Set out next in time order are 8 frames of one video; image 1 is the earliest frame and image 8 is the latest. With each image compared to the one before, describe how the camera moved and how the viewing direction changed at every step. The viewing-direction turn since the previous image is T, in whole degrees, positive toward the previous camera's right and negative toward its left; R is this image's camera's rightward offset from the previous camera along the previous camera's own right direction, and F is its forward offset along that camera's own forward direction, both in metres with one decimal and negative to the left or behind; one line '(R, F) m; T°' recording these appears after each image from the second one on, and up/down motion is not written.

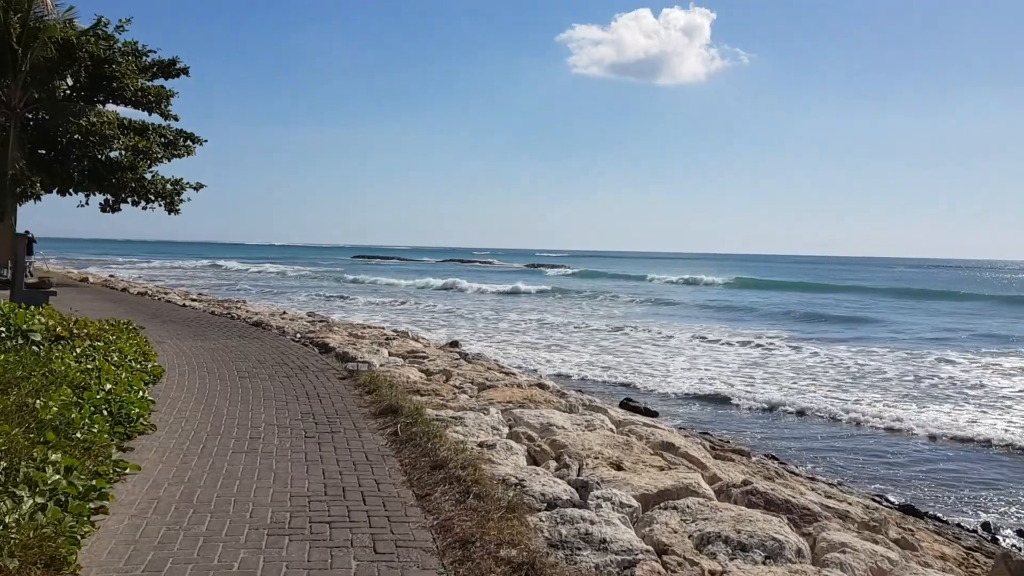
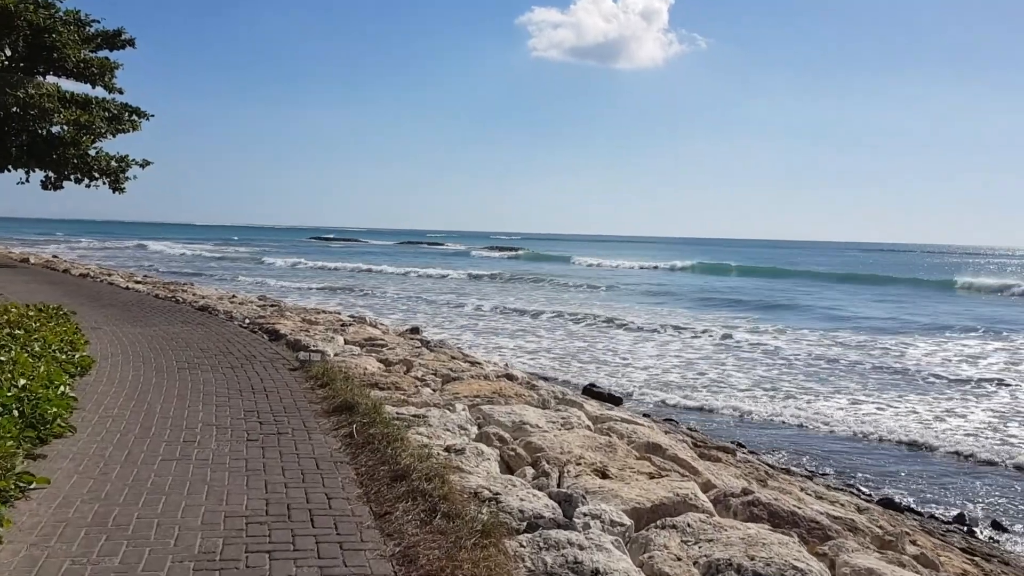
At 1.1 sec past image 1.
(-0.1, +0.6) m; +3°
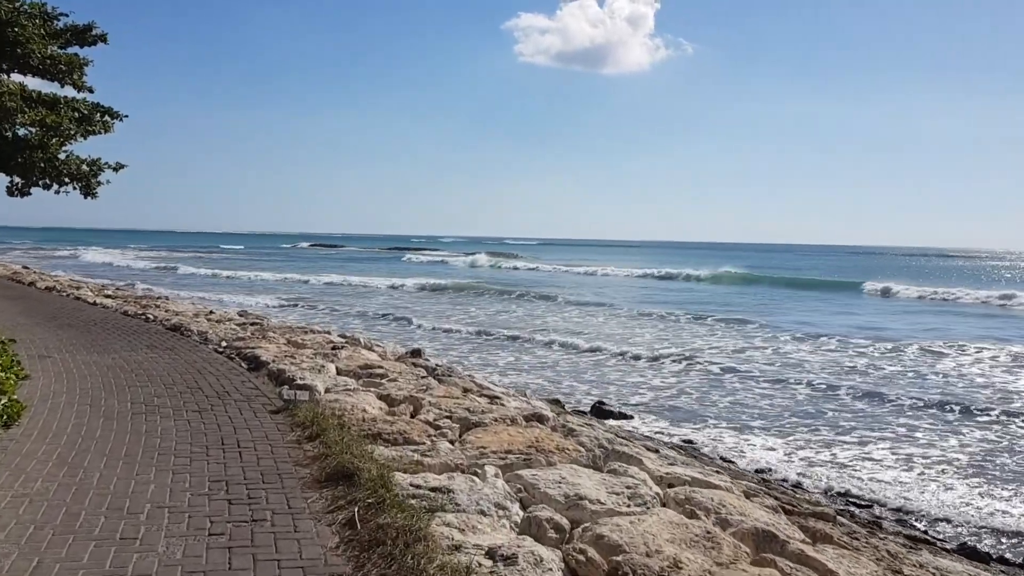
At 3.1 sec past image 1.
(-0.3, +1.3) m; +1°
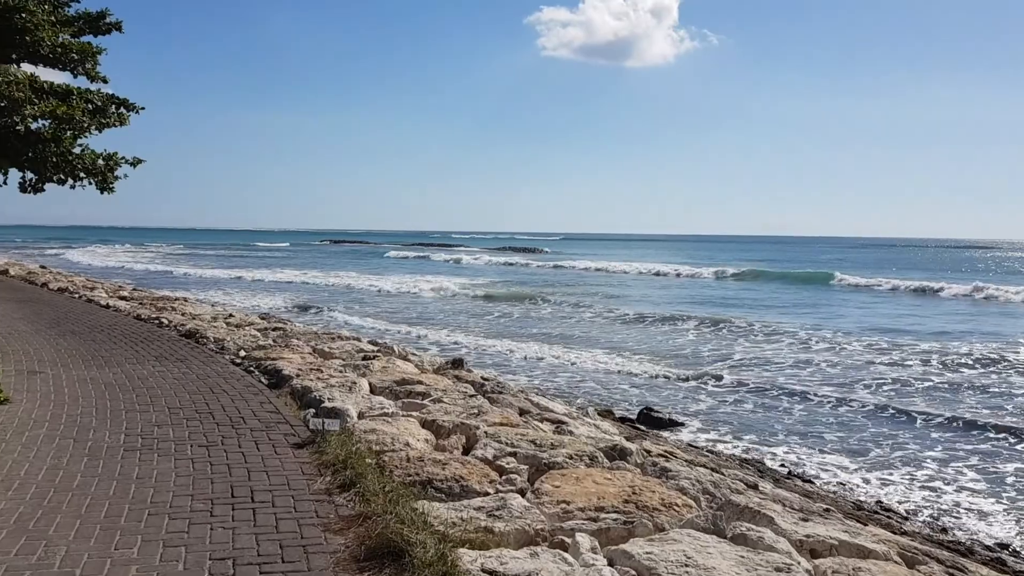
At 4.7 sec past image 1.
(-0.3, +1.1) m; -1°
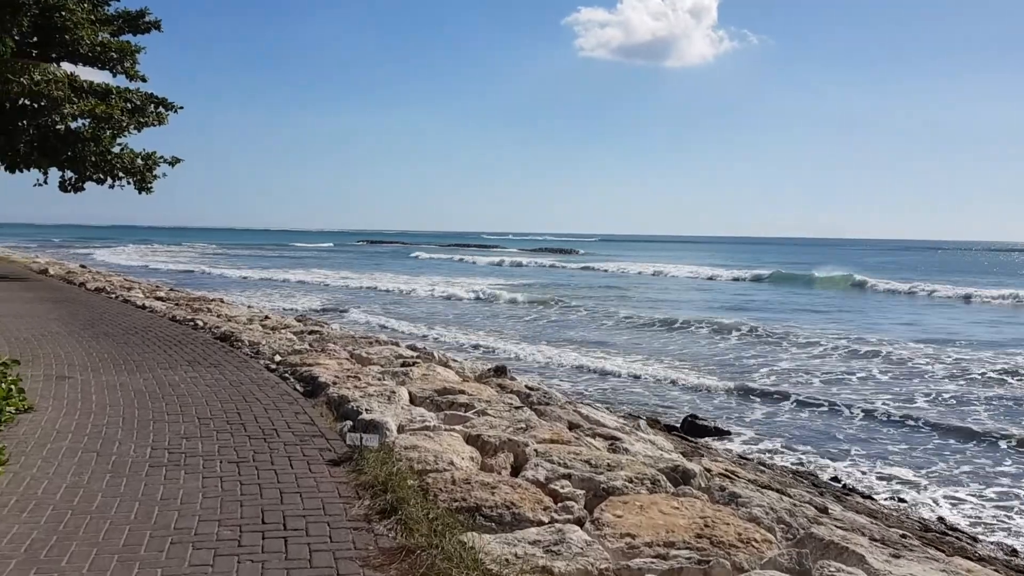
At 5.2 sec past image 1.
(-0.1, +0.4) m; -2°
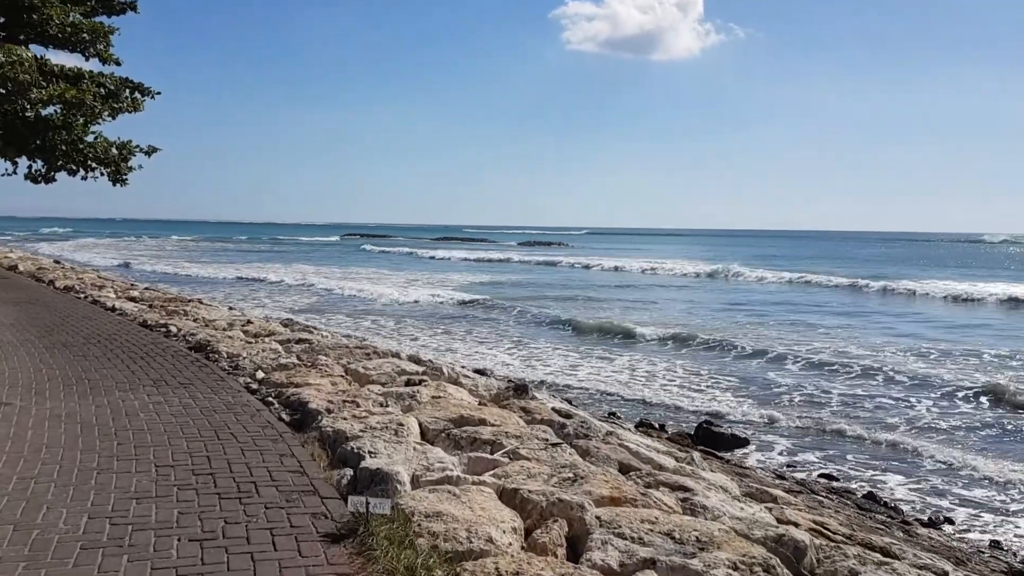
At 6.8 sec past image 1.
(-0.2, +1.1) m; +1°
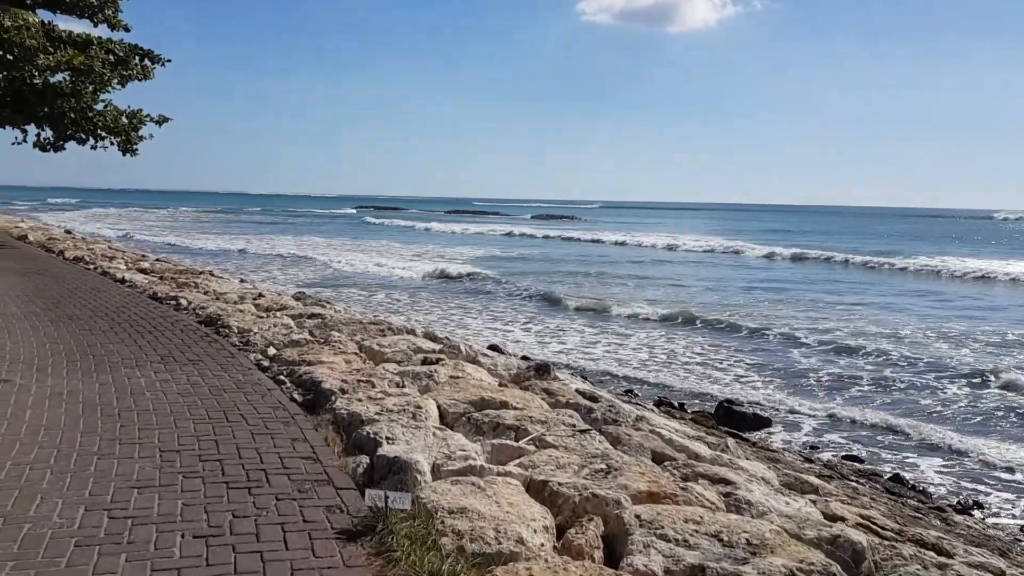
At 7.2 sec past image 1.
(-0.1, +0.3) m; -1°
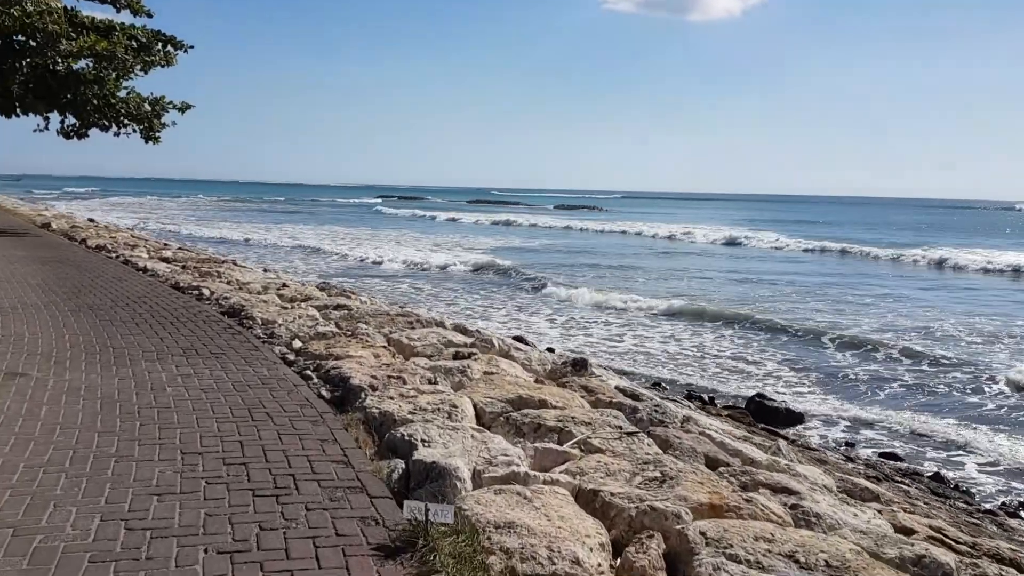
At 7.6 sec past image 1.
(-0.1, +0.3) m; -1°
